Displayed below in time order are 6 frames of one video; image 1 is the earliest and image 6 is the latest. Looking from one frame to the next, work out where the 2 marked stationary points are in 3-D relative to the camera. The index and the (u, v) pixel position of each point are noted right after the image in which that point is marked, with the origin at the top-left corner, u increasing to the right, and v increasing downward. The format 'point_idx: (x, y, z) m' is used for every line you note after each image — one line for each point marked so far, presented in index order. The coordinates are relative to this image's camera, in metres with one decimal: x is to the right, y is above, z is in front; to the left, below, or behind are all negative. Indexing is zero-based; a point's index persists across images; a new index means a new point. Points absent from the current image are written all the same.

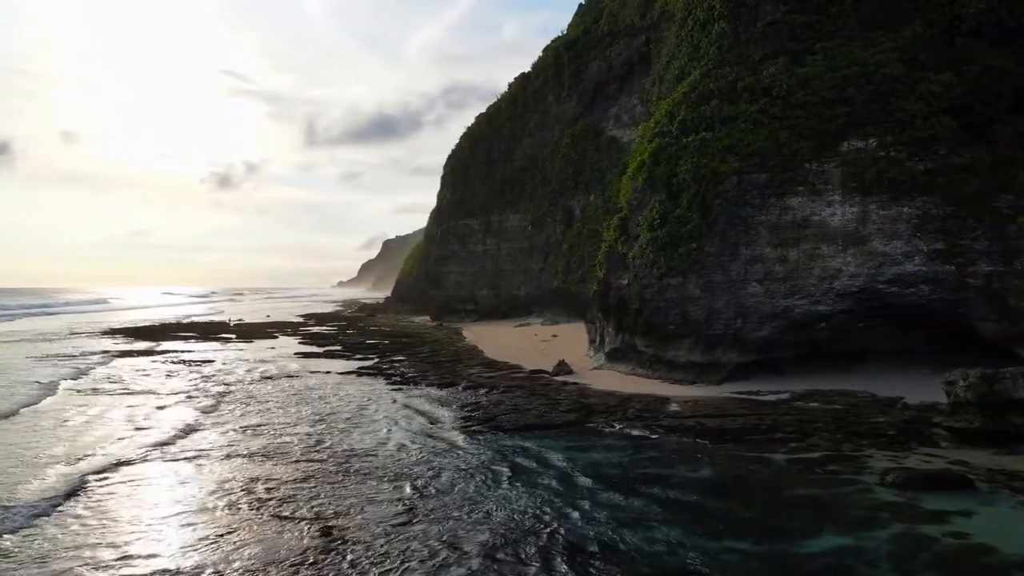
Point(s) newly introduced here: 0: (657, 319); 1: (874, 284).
0: (+3.6, -0.8, +16.4) m
1: (+7.7, +0.1, +14.2) m
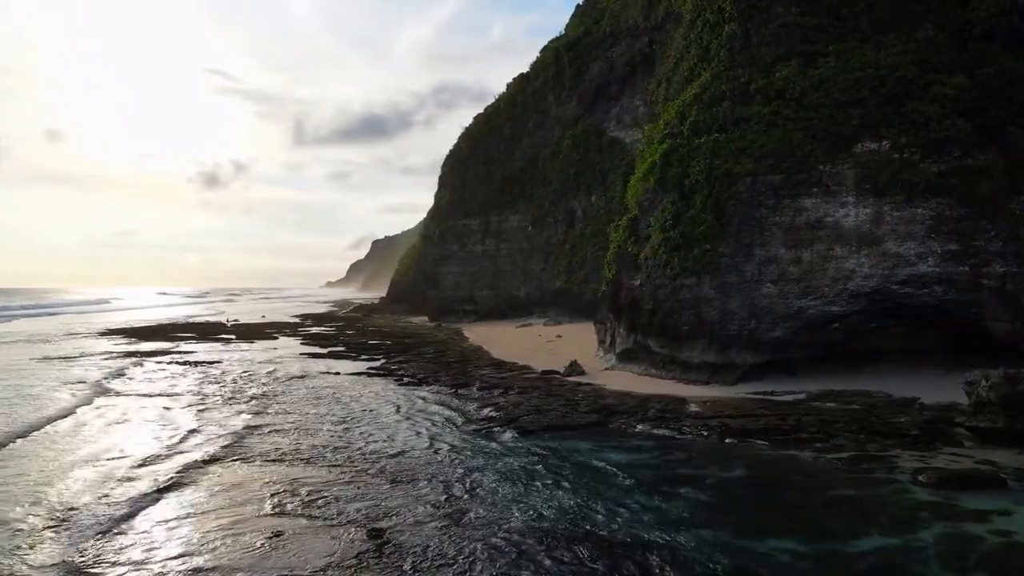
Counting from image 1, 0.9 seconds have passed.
0: (+4.0, -0.8, +16.5) m
1: (+8.1, +0.1, +14.3) m
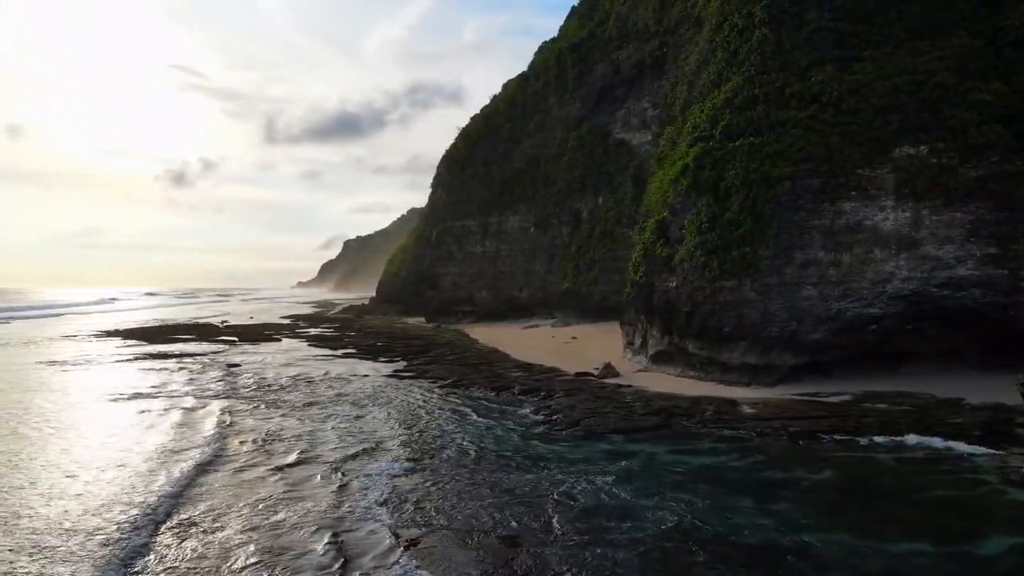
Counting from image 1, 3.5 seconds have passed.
0: (+4.9, -0.9, +16.6) m
1: (+9.1, 0.0, +14.5) m
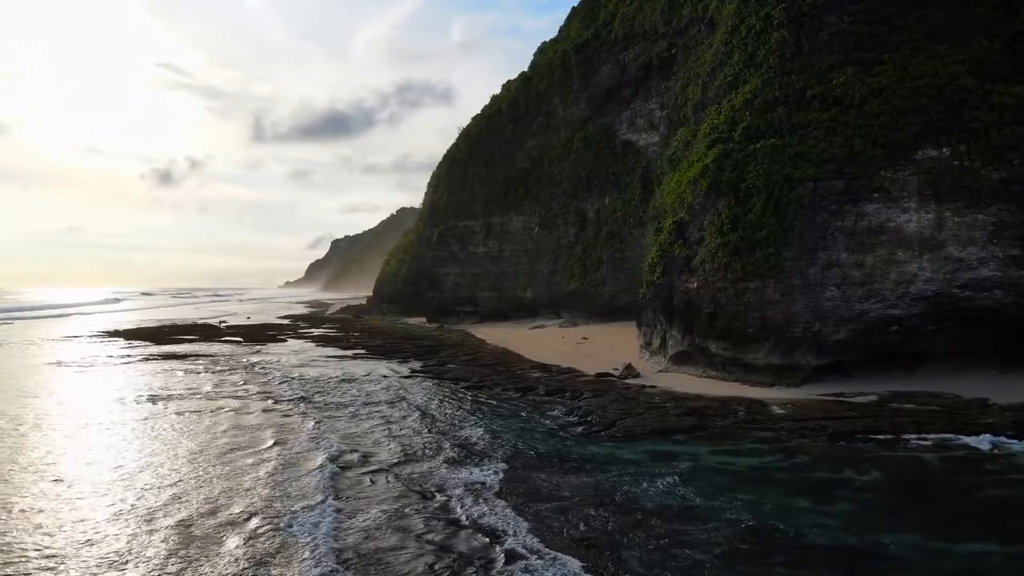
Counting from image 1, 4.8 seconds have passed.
0: (+5.5, -0.9, +16.7) m
1: (+9.7, 0.0, +14.6) m
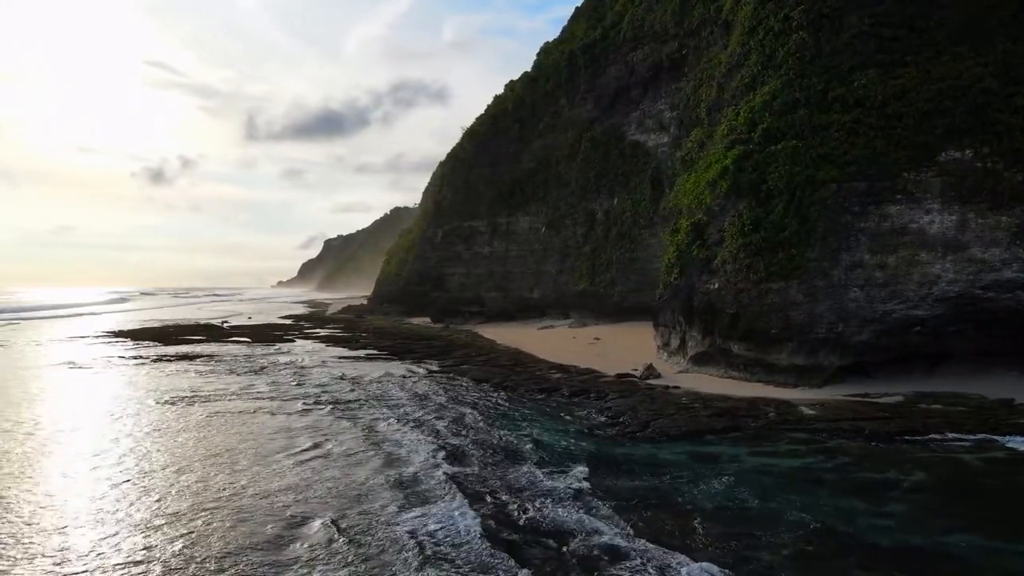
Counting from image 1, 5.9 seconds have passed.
0: (+6.1, -0.9, +16.7) m
1: (+10.3, 0.0, +14.7) m
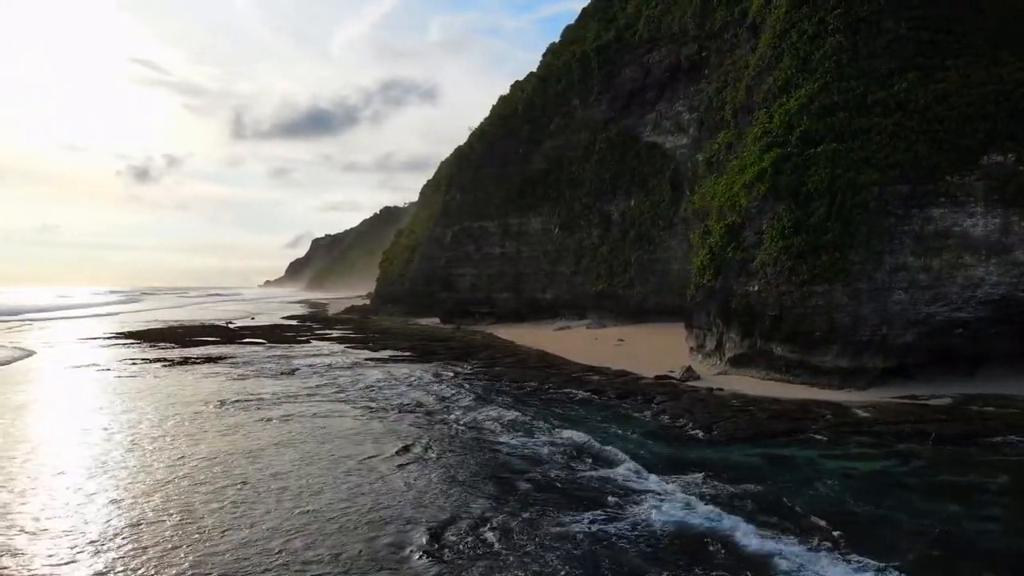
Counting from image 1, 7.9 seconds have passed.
0: (+7.2, -1.0, +16.8) m
1: (+11.5, -0.1, +14.9) m
